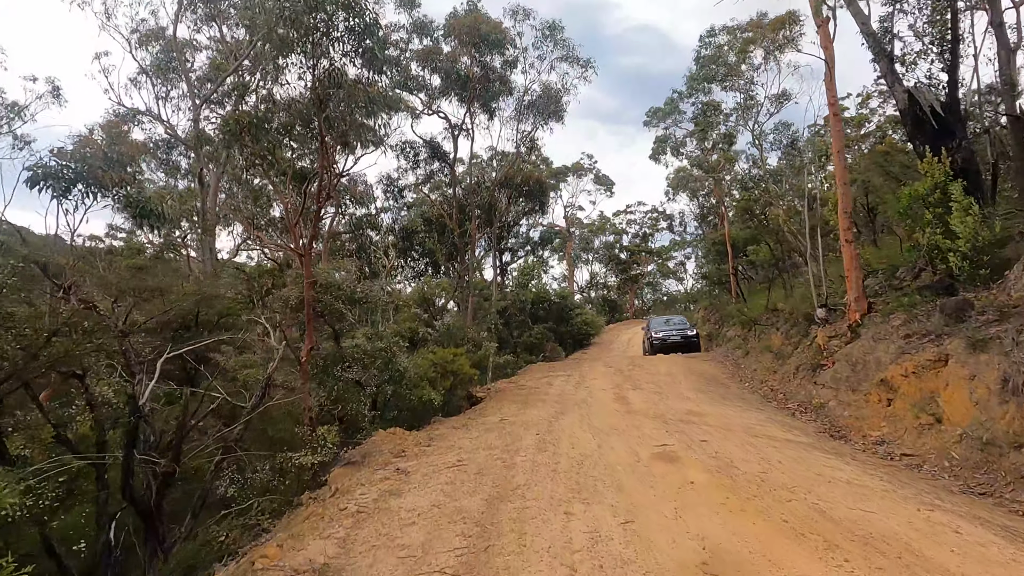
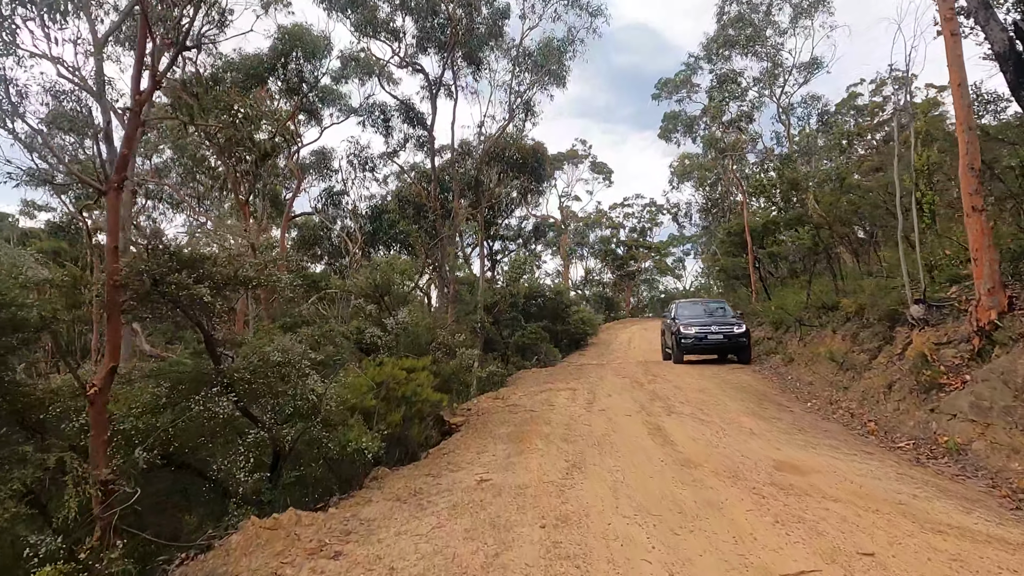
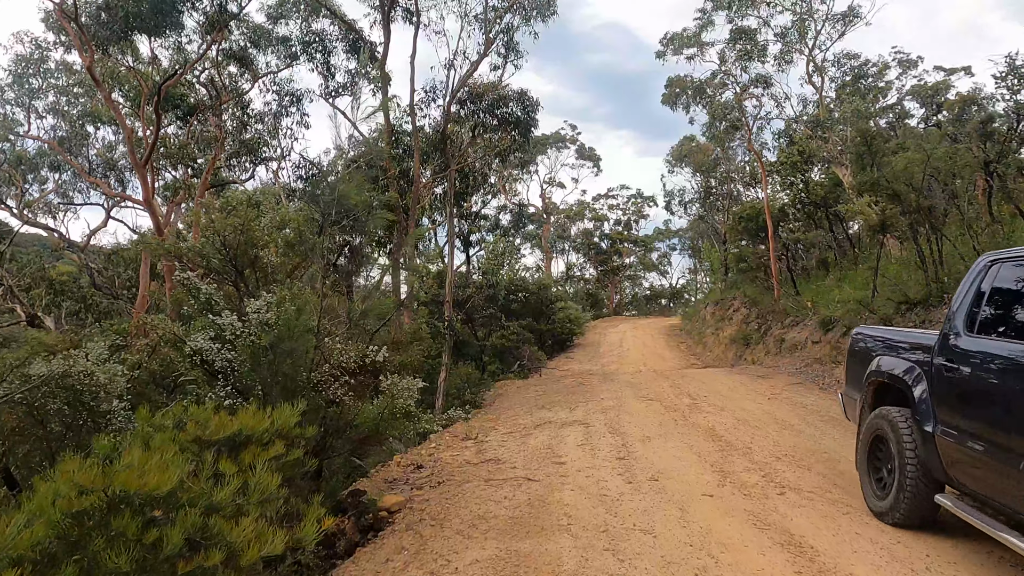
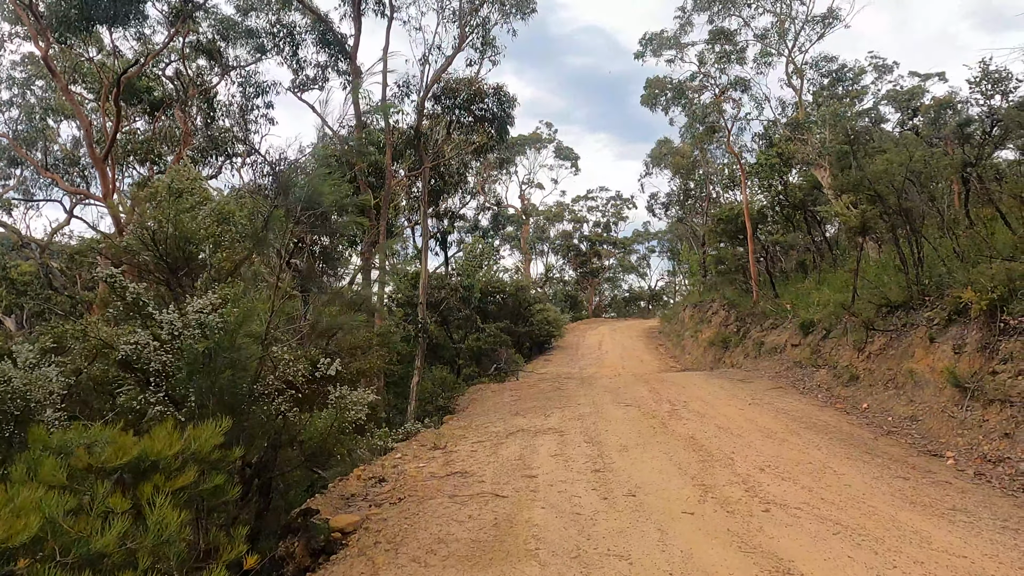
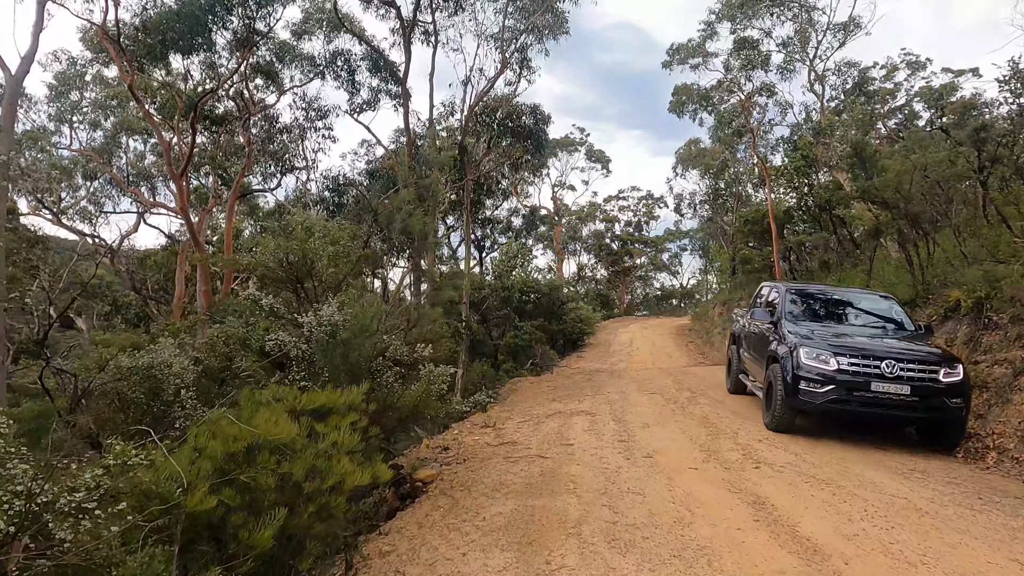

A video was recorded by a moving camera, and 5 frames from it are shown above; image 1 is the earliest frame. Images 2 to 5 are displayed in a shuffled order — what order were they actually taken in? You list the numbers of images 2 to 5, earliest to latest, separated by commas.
2, 5, 3, 4
